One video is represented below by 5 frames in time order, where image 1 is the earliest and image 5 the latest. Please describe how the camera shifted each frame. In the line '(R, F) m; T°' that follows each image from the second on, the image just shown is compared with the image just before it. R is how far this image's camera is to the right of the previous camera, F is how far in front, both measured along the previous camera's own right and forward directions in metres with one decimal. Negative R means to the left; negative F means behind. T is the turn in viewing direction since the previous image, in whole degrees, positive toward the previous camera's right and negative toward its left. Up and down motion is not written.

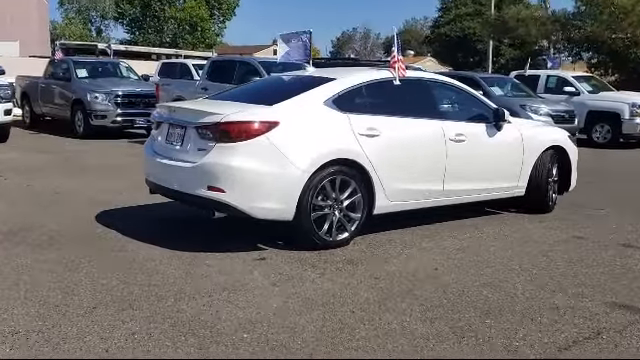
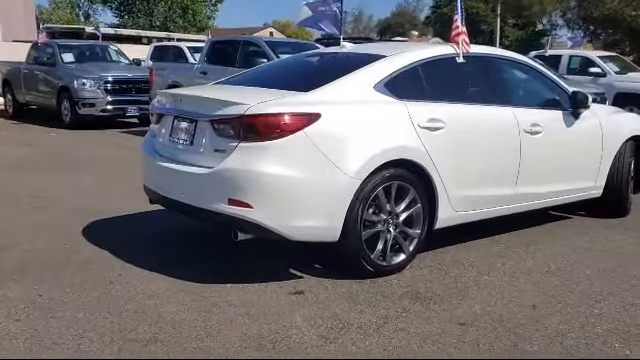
(-0.5, +1.5) m; +1°
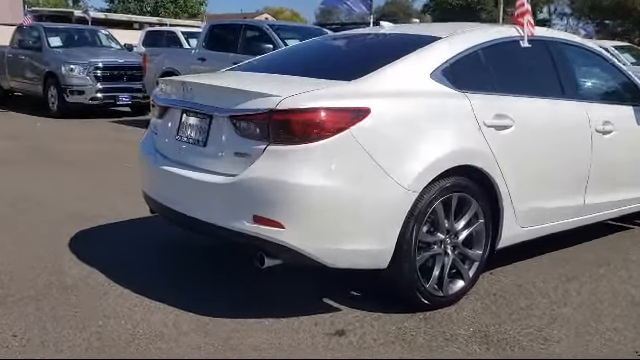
(-0.4, +1.0) m; +1°
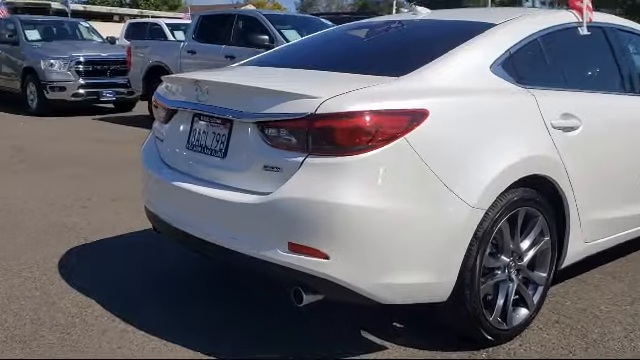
(-0.3, +0.7) m; +2°
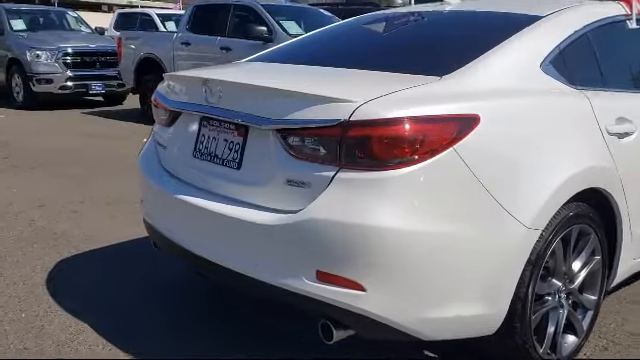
(-0.2, +0.4) m; +1°
